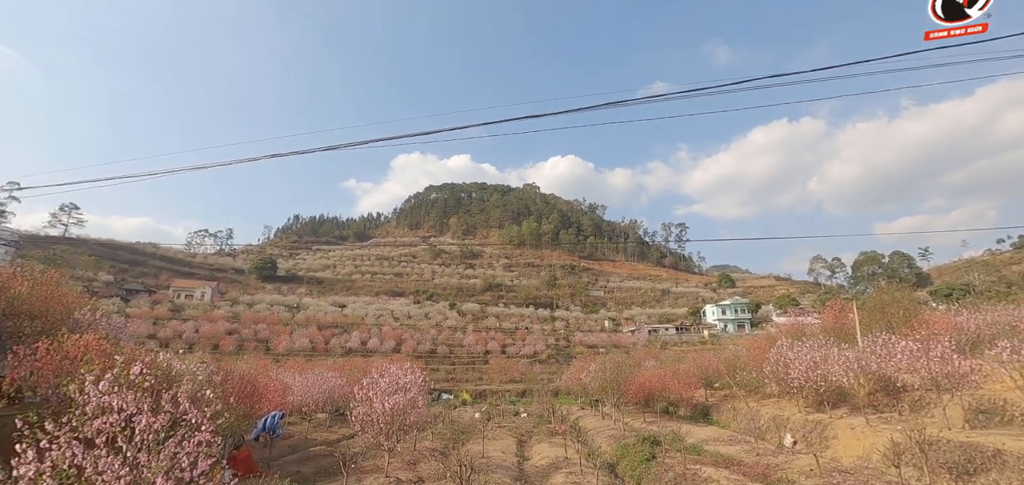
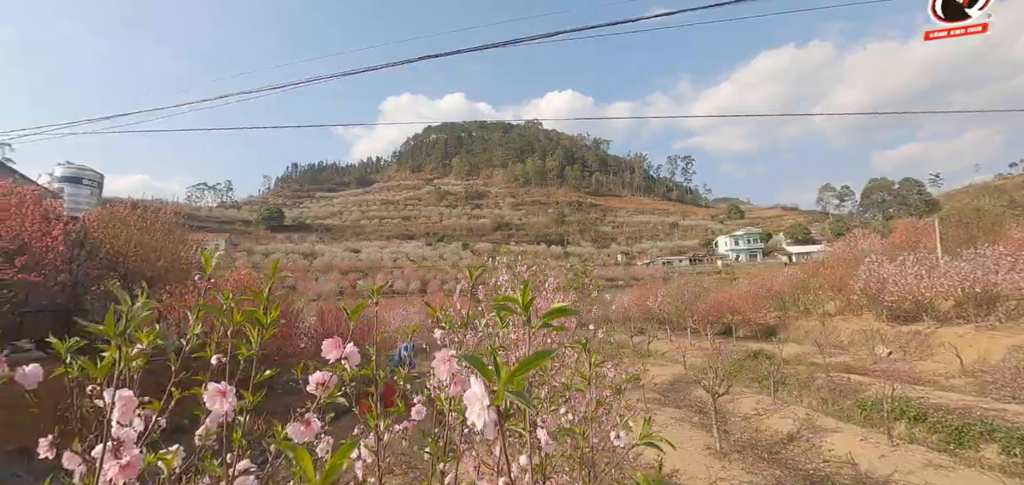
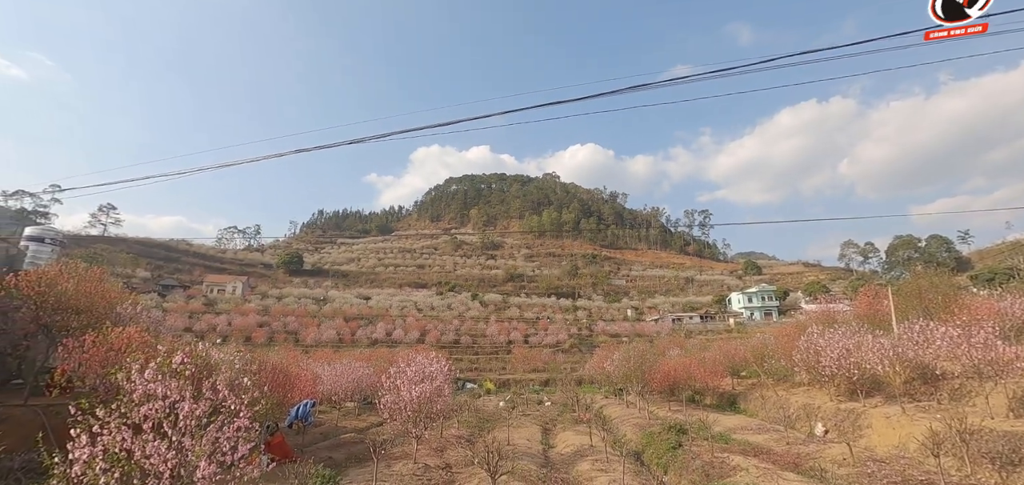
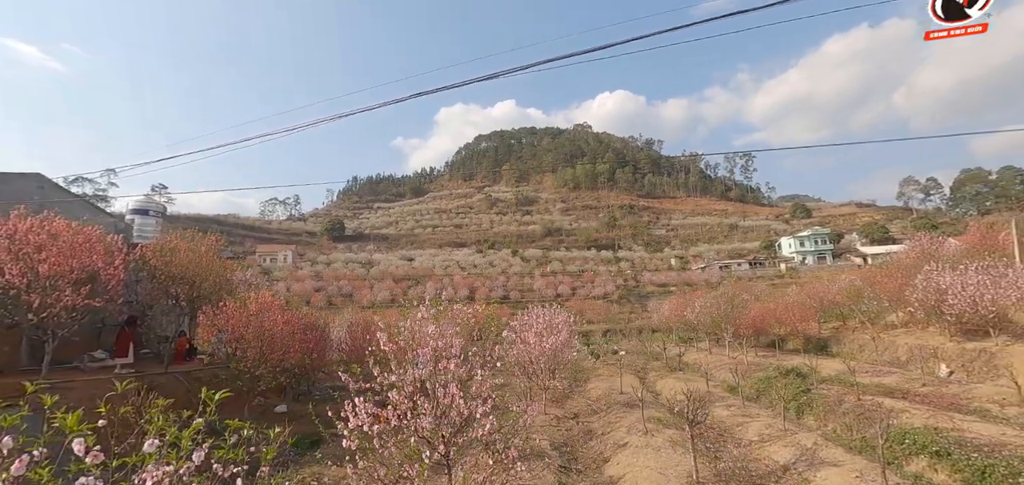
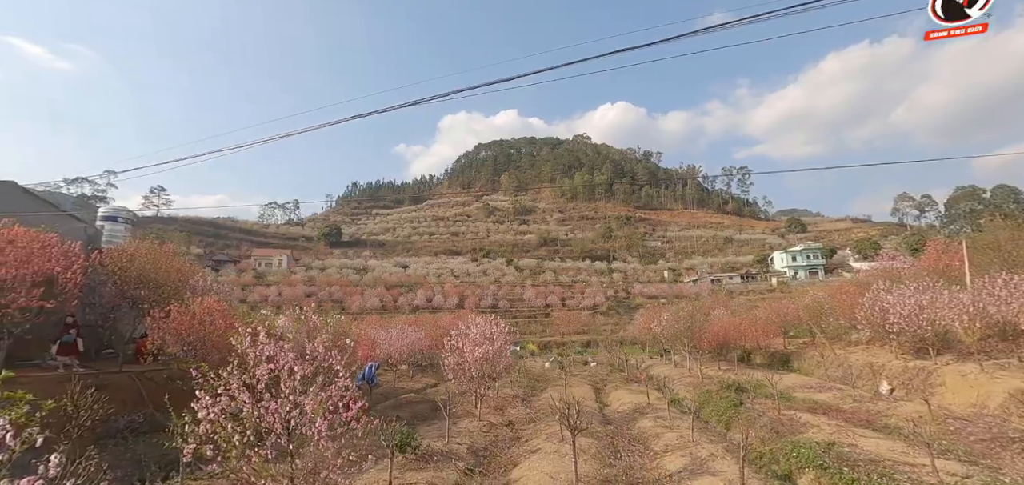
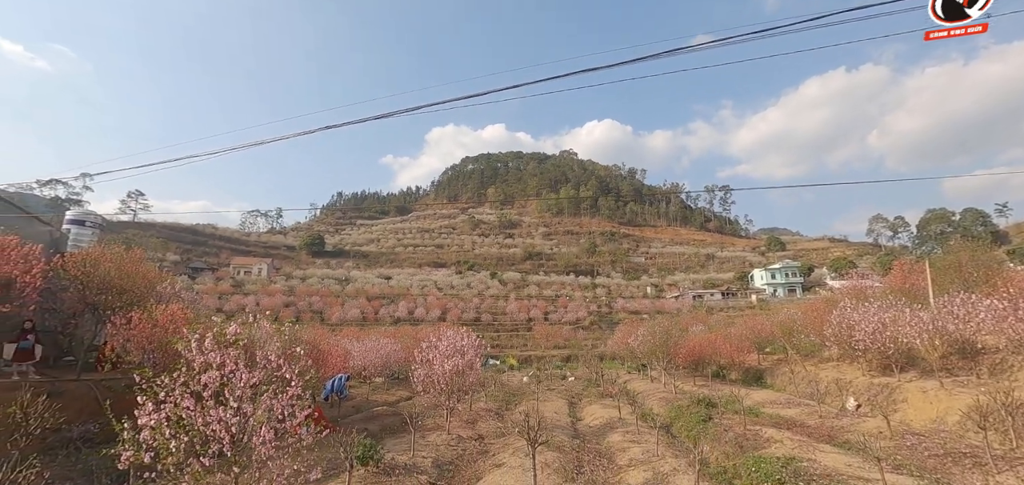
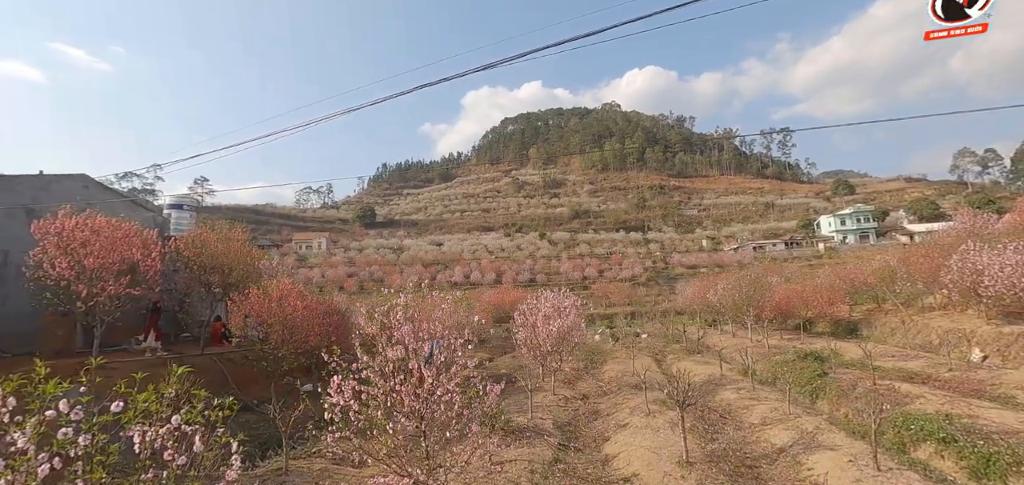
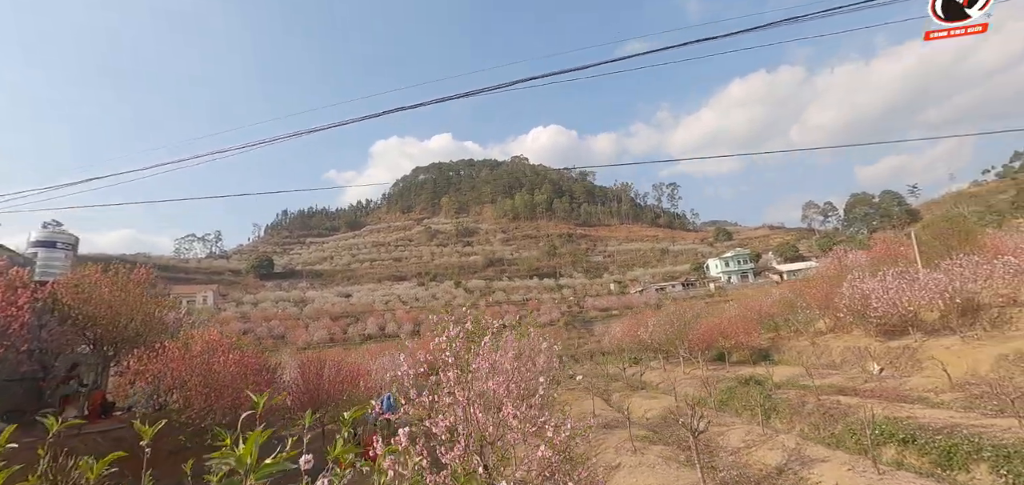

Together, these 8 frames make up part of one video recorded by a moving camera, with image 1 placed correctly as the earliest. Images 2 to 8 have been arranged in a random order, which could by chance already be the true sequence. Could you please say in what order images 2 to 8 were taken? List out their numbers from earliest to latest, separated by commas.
3, 6, 5, 7, 4, 8, 2
